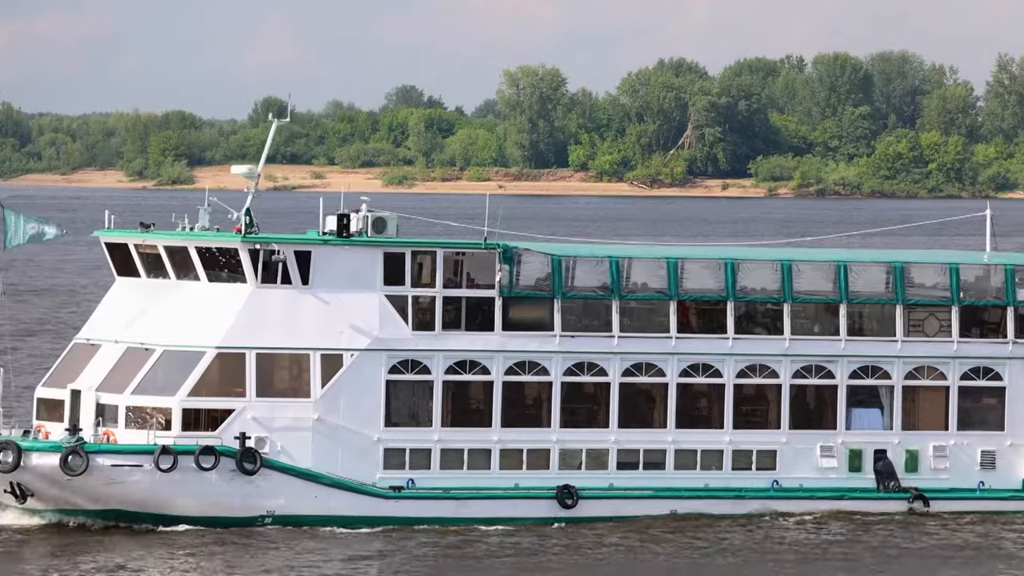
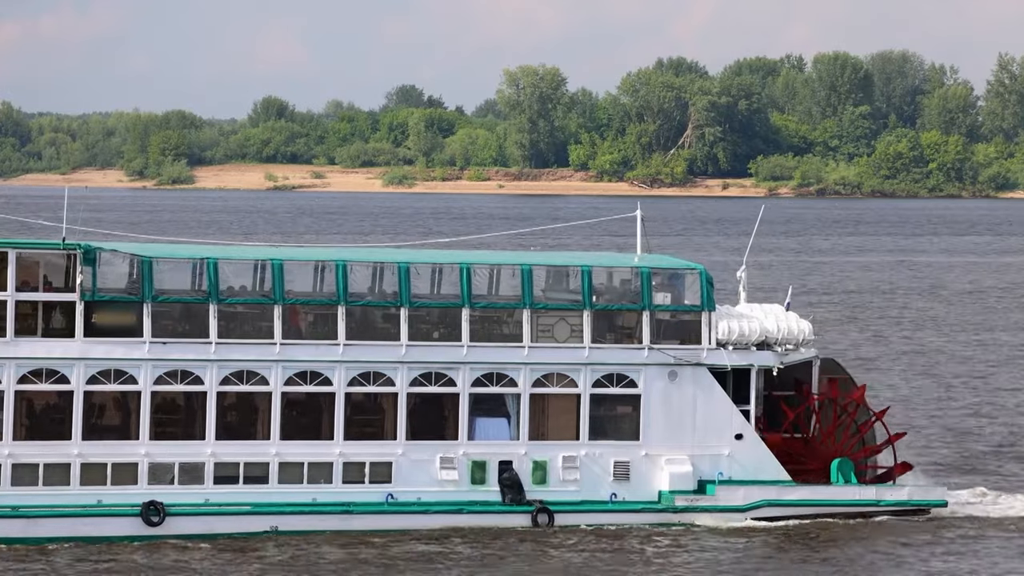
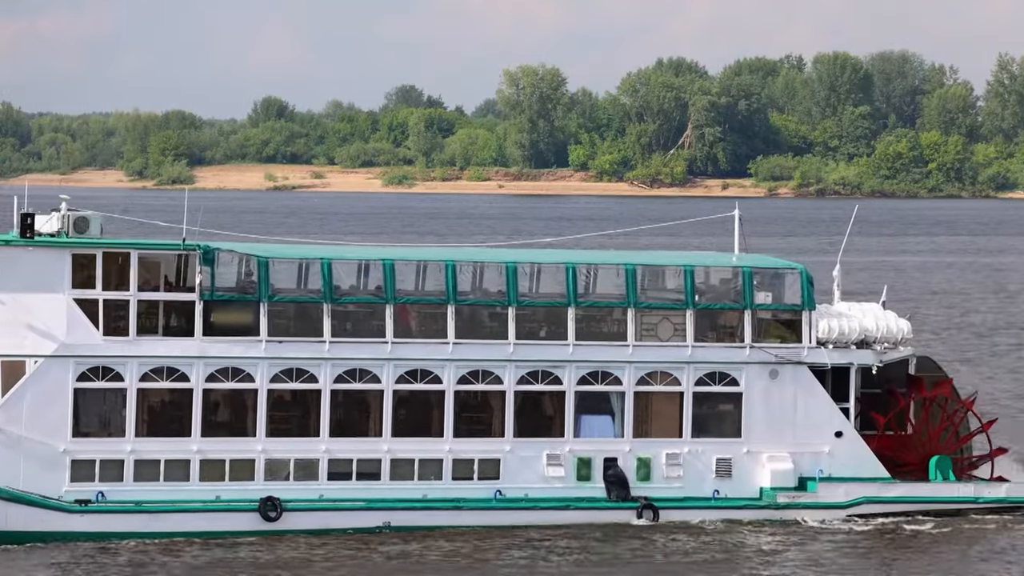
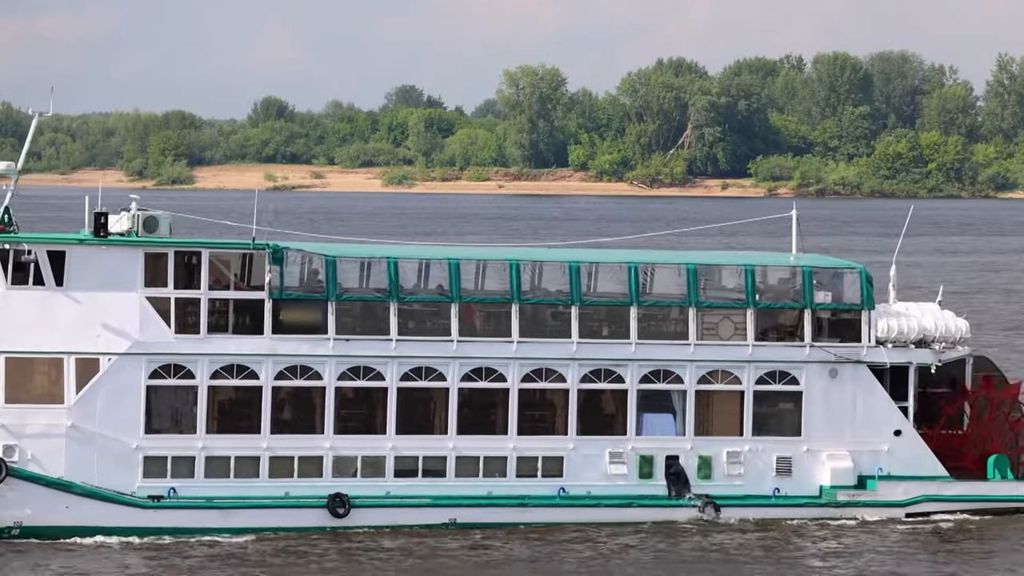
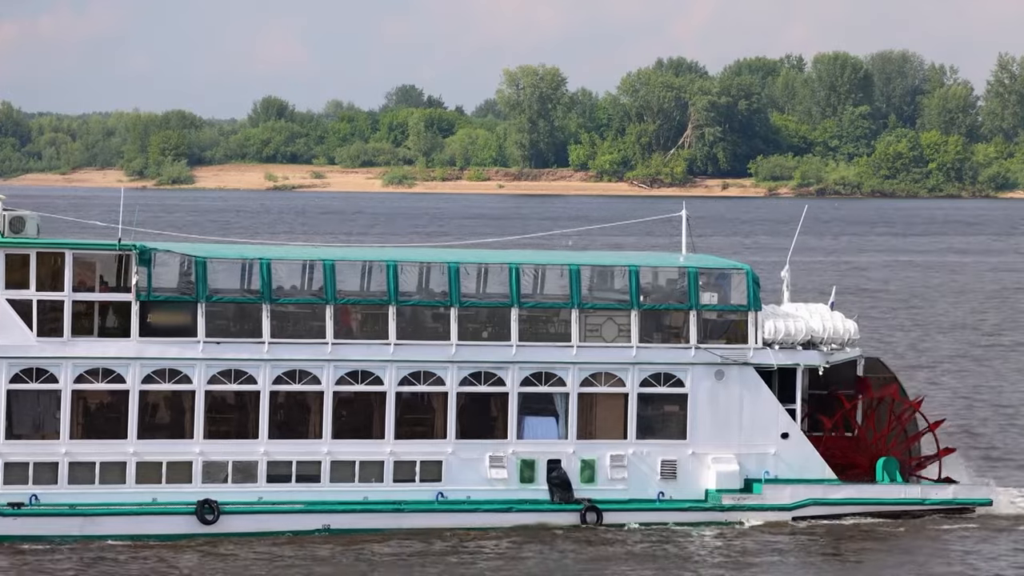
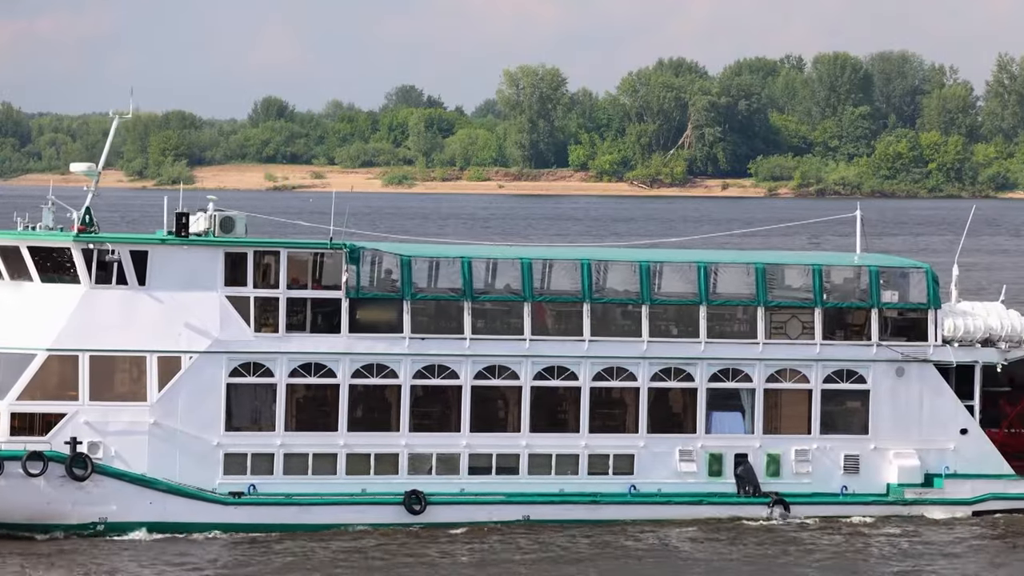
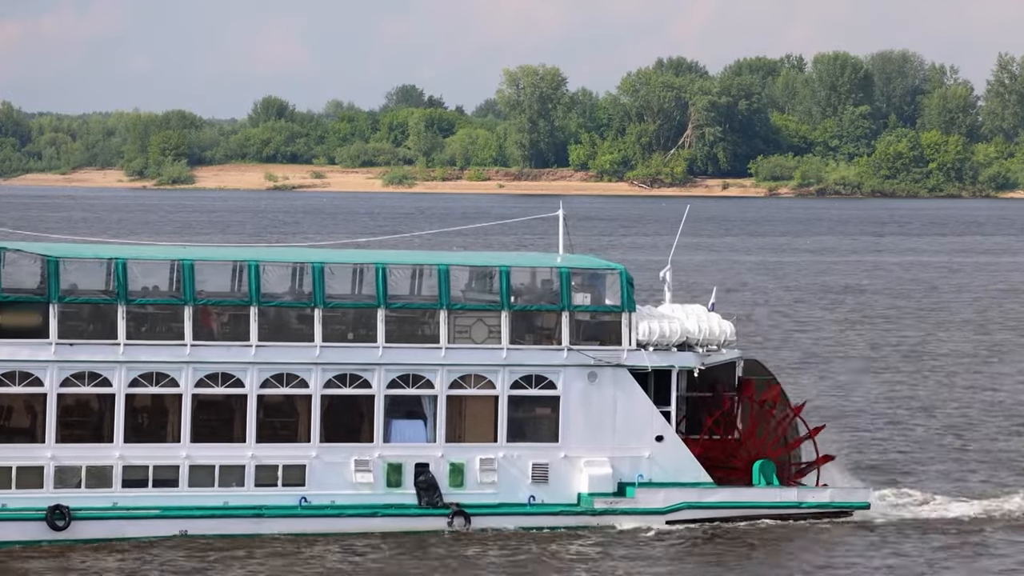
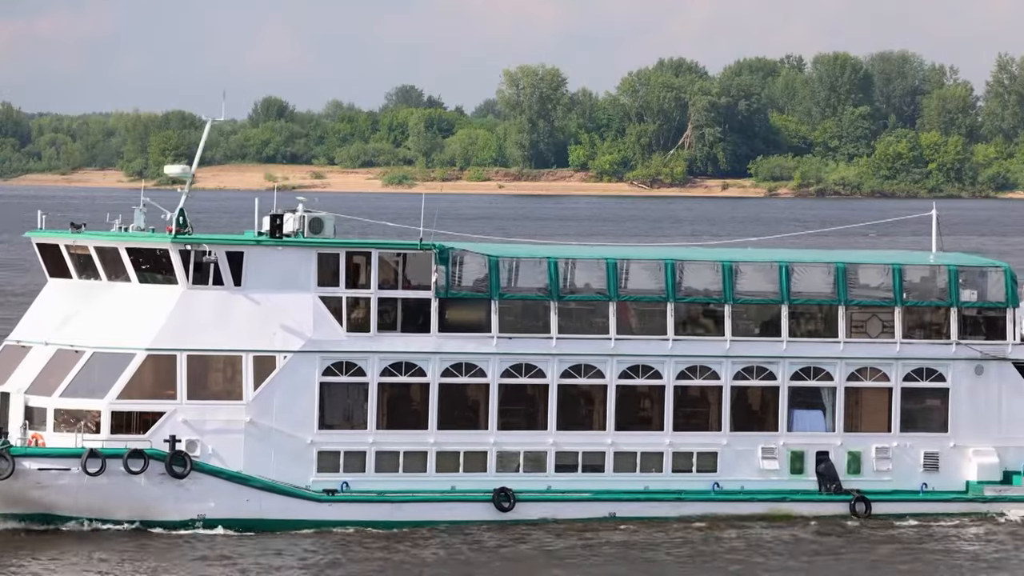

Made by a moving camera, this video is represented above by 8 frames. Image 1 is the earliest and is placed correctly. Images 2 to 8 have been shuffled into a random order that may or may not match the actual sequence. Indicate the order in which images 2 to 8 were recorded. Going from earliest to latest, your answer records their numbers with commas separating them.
8, 6, 4, 3, 5, 2, 7
